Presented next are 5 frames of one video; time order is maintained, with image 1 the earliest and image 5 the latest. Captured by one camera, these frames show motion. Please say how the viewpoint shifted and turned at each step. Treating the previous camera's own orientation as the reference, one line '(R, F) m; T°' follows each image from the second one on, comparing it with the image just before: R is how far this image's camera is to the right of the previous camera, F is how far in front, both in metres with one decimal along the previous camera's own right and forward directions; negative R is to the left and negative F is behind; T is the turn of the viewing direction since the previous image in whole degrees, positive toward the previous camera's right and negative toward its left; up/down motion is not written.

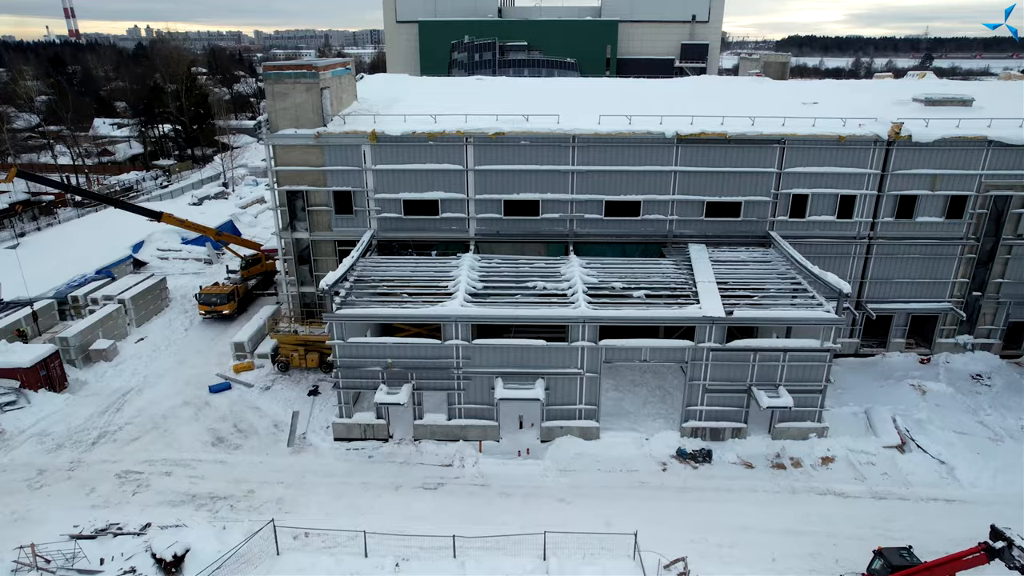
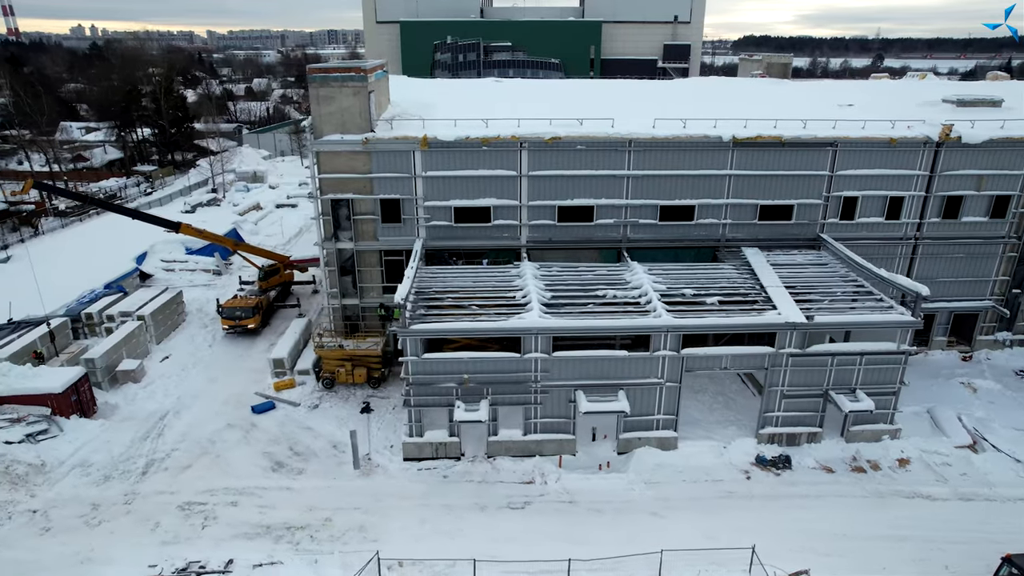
(-3.5, +0.7) m; +3°
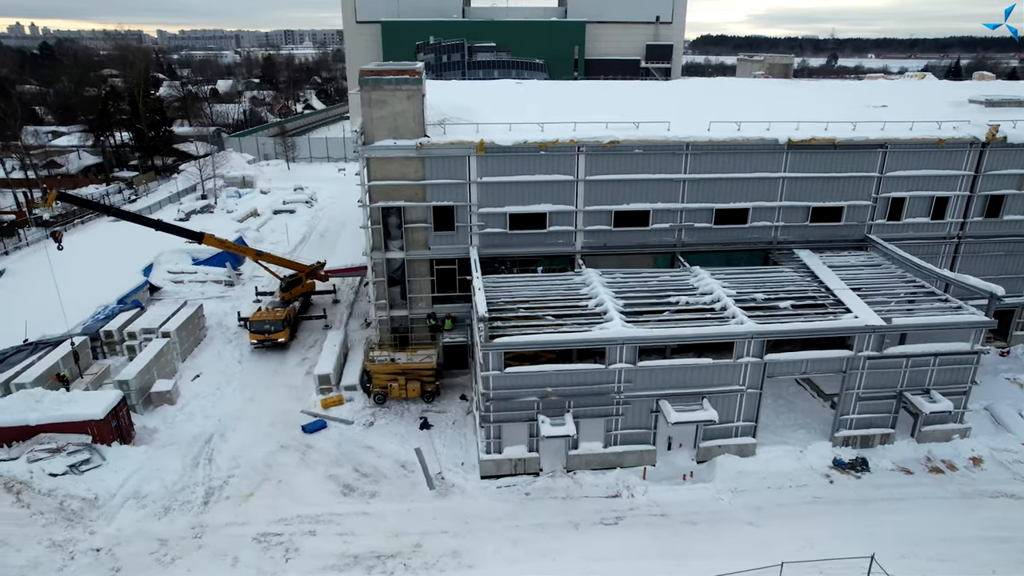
(-3.4, +0.7) m; +3°
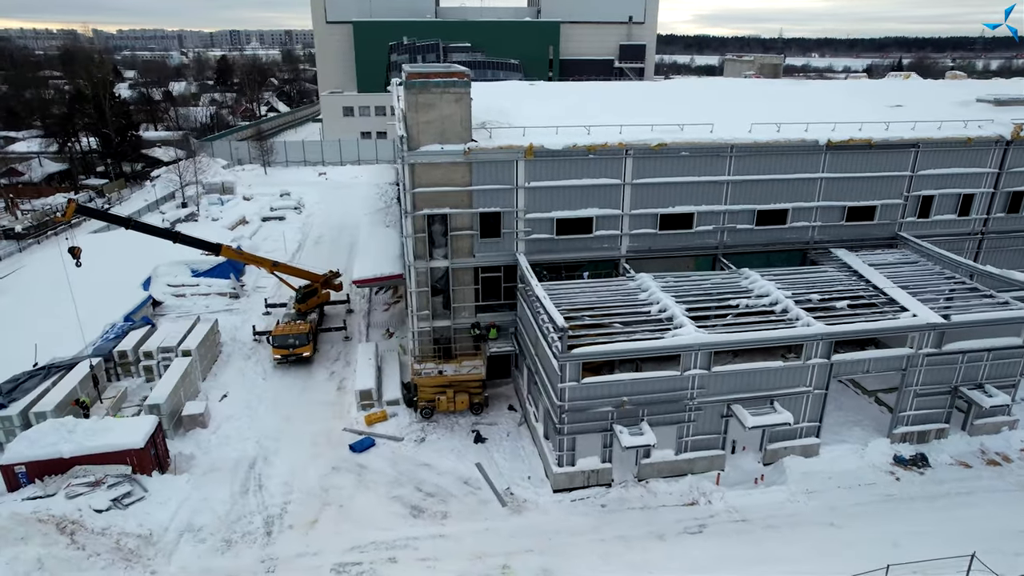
(-3.3, +0.6) m; +4°
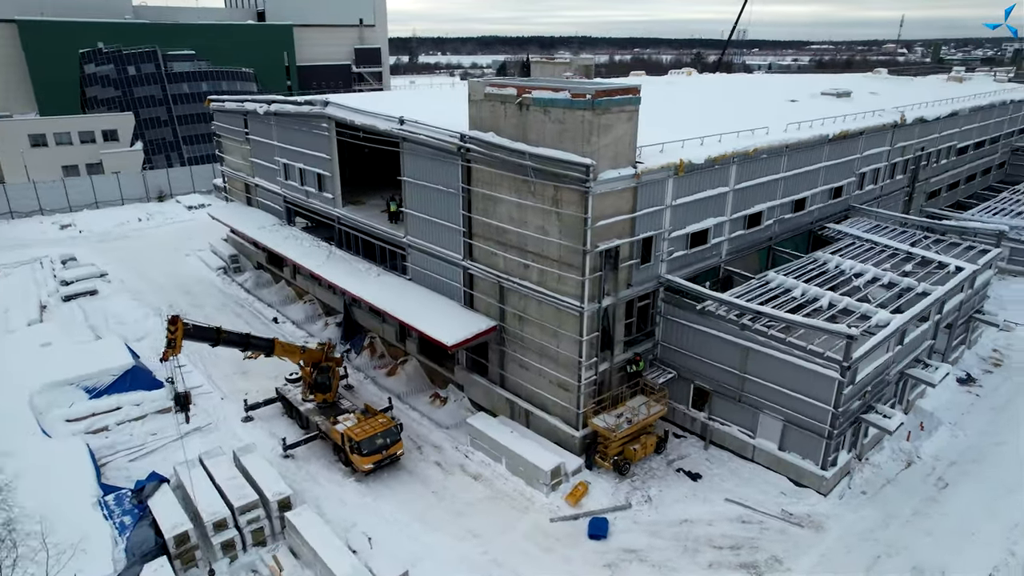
(-14.9, +6.5) m; +29°
